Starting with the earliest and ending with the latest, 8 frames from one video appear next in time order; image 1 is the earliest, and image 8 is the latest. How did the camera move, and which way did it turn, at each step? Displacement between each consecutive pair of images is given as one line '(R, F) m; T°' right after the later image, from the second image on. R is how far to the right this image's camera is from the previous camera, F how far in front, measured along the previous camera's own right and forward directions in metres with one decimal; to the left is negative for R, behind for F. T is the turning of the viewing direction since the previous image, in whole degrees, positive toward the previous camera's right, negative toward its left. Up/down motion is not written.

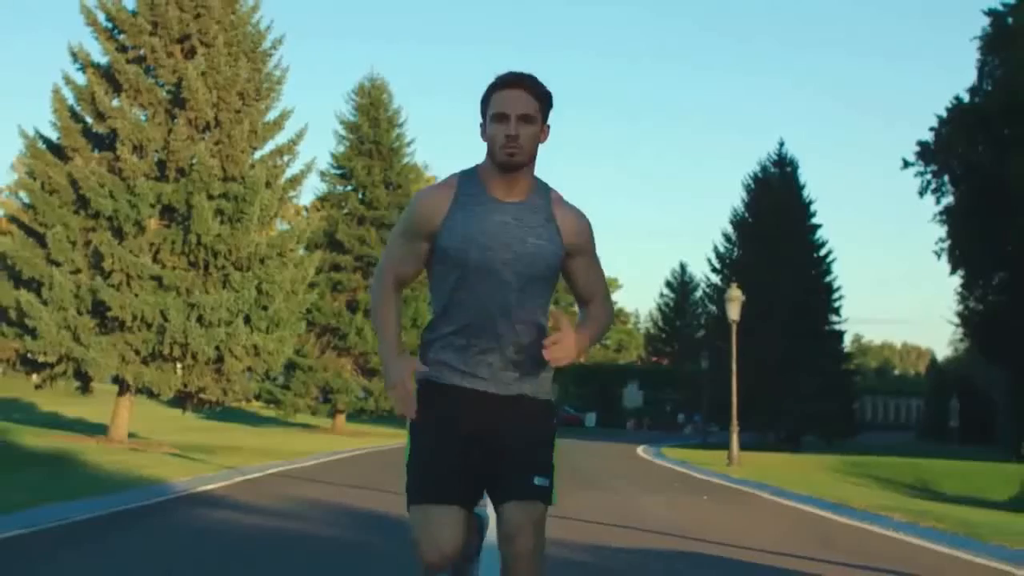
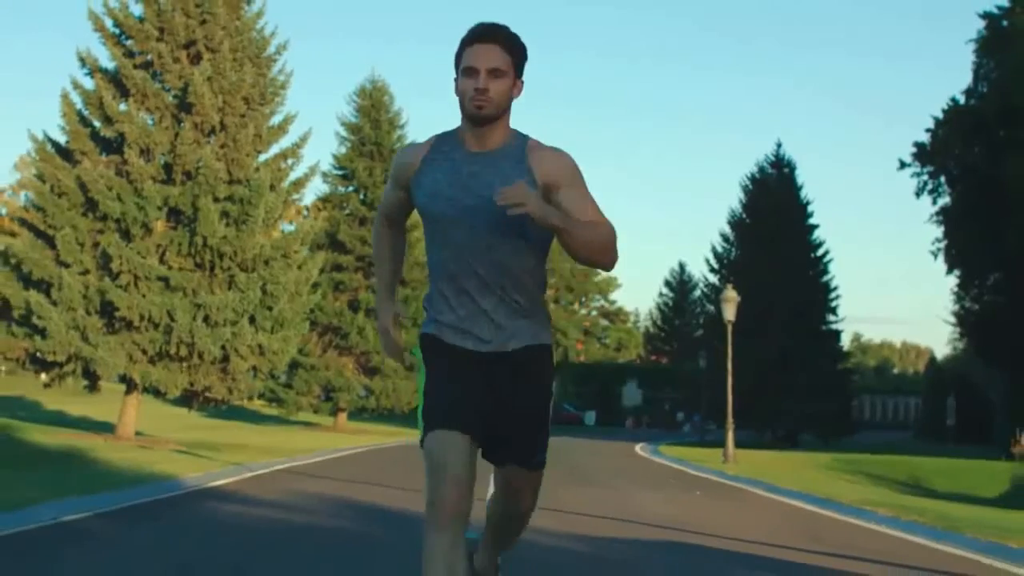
(0.0, -0.6) m; 0°
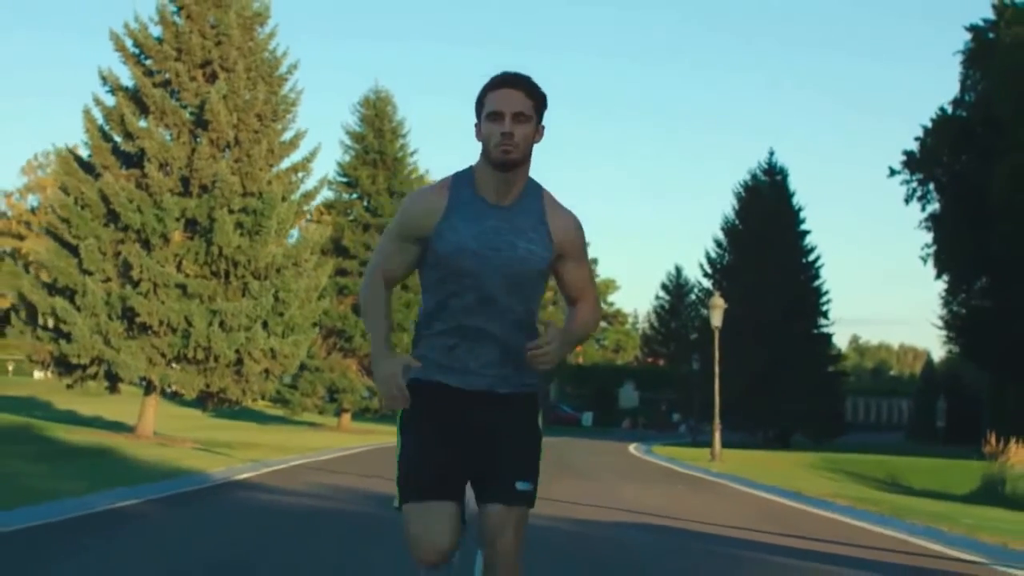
(0.0, -1.8) m; 0°
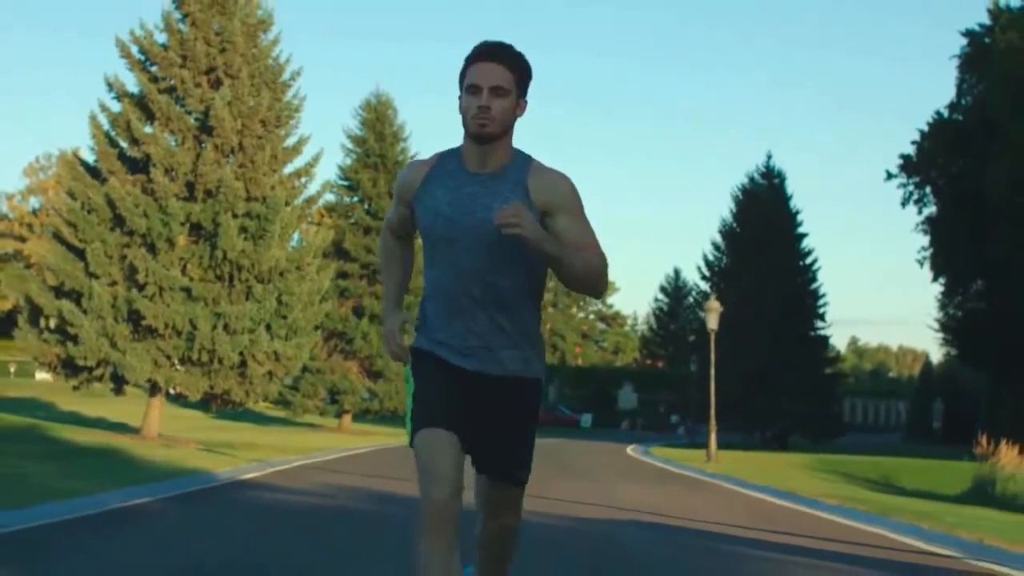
(0.0, -0.5) m; 0°
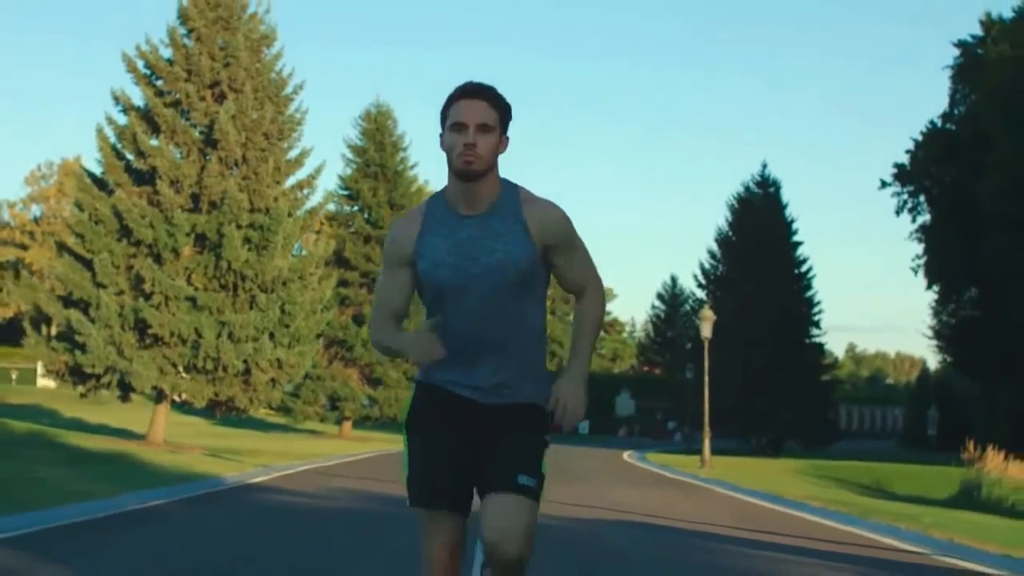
(0.0, -0.8) m; 0°
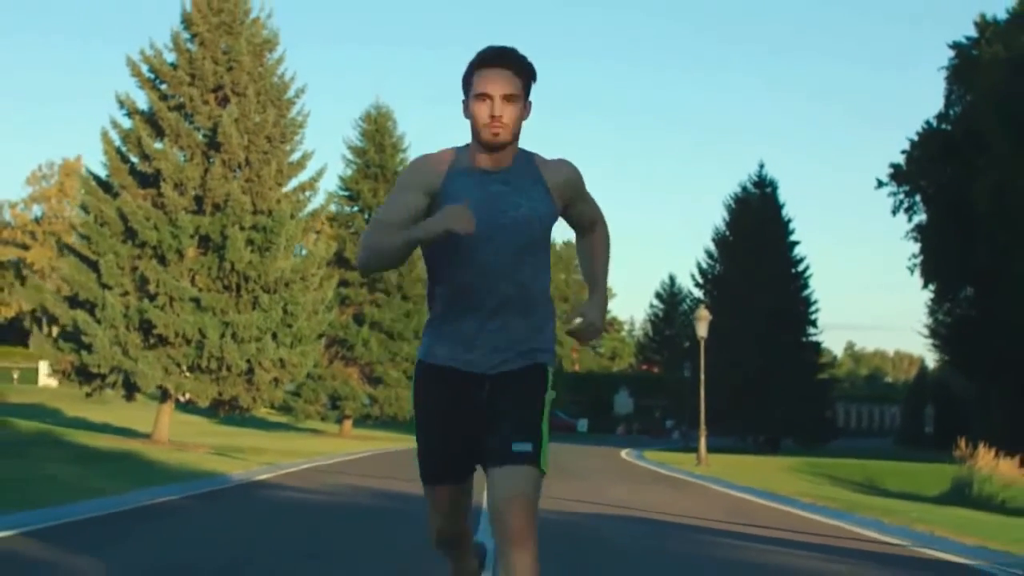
(0.0, -0.5) m; 0°
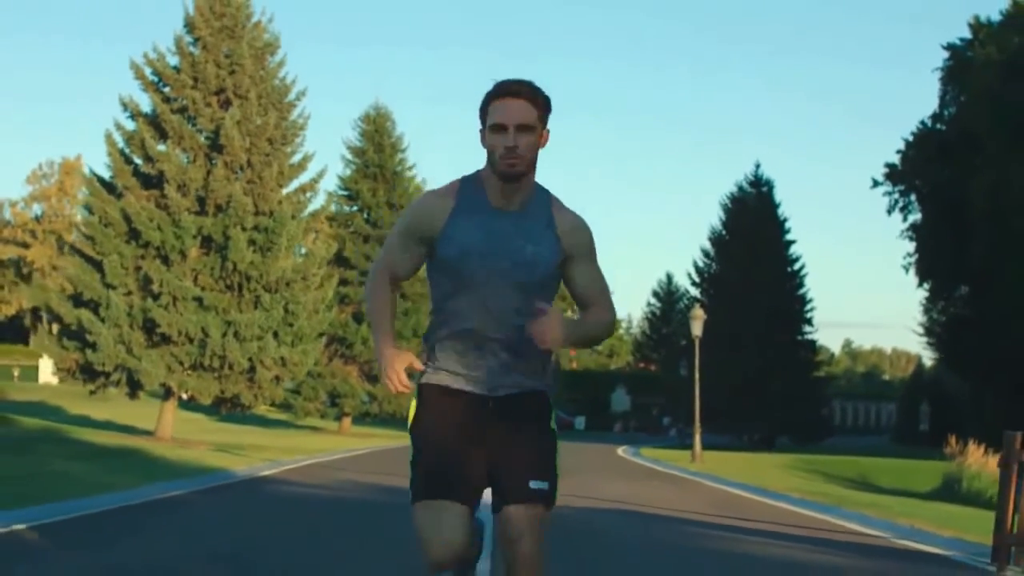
(0.0, -0.6) m; 0°
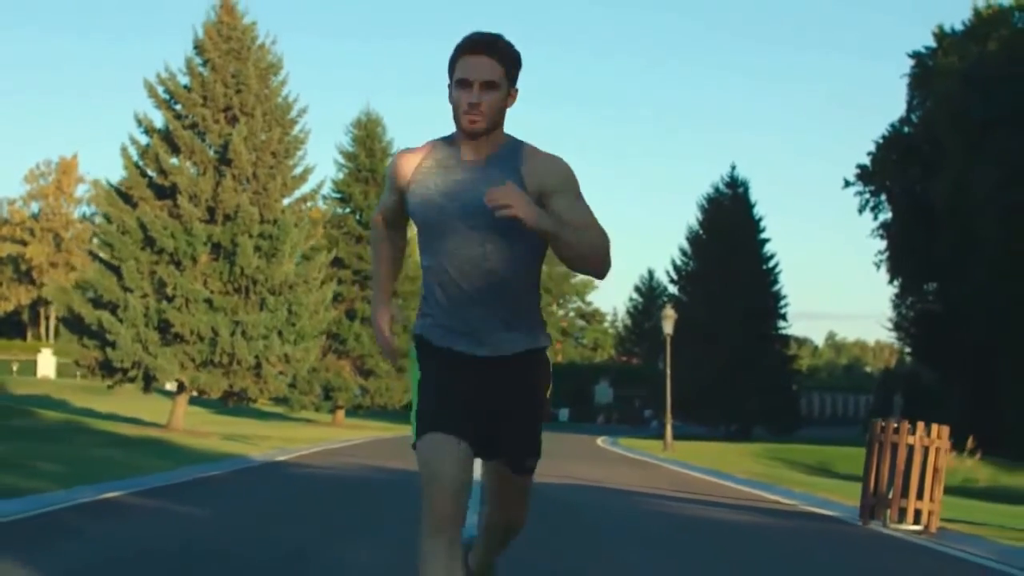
(0.0, -3.0) m; +1°
